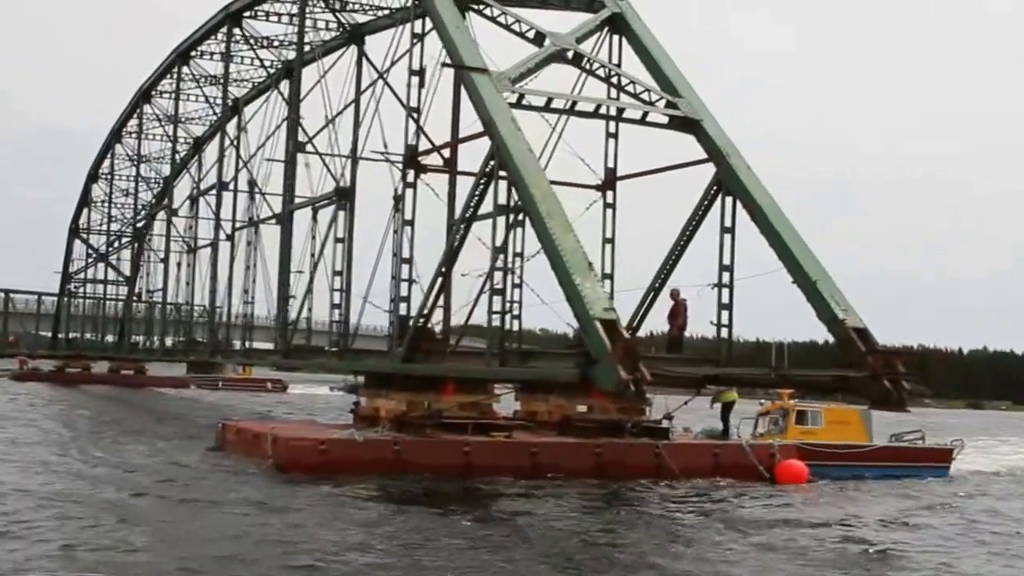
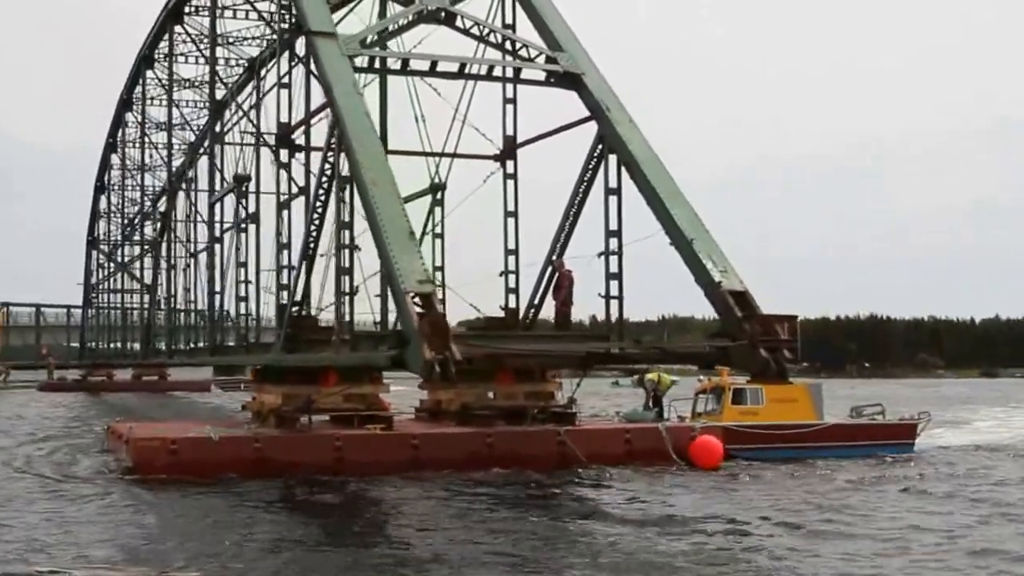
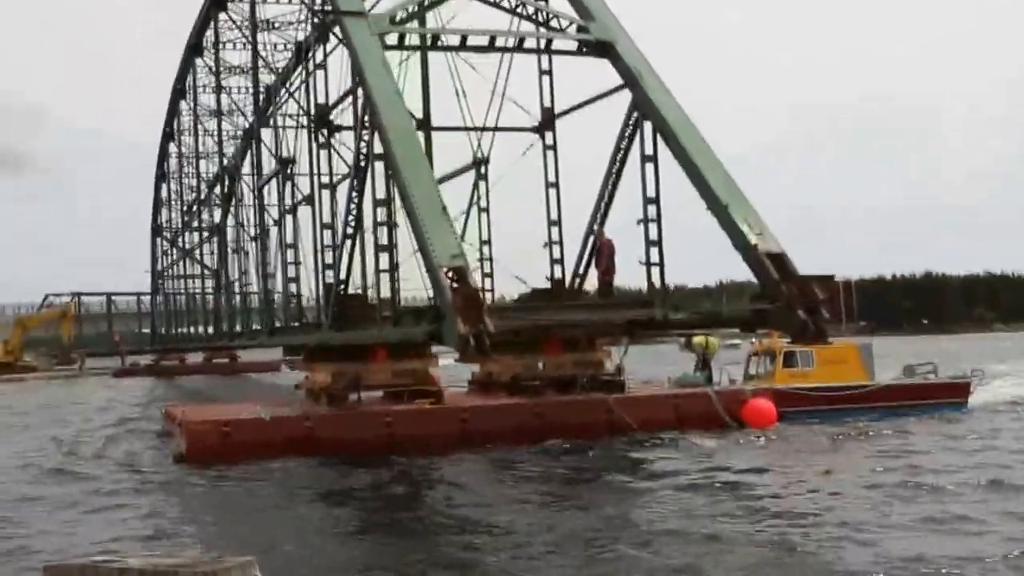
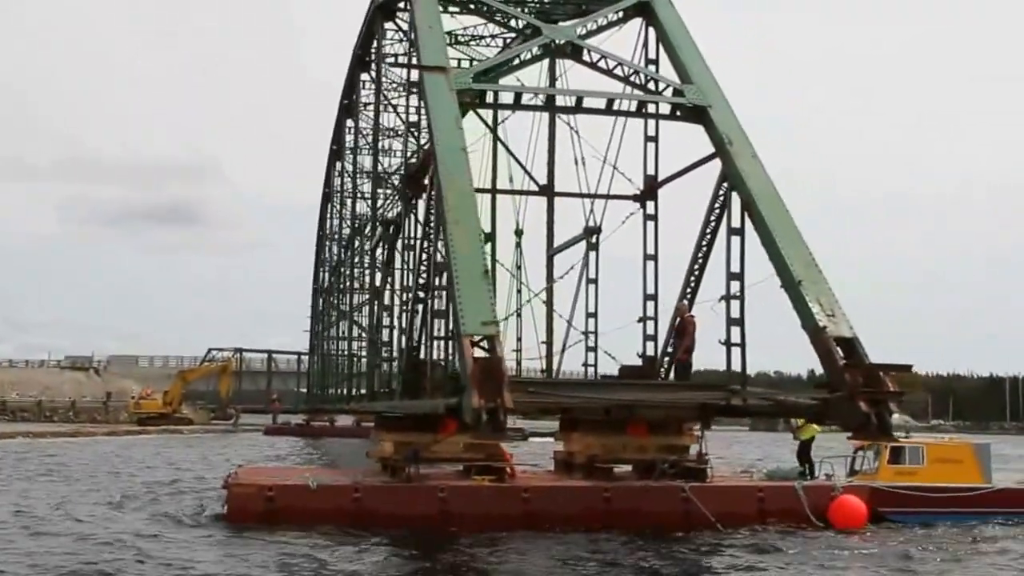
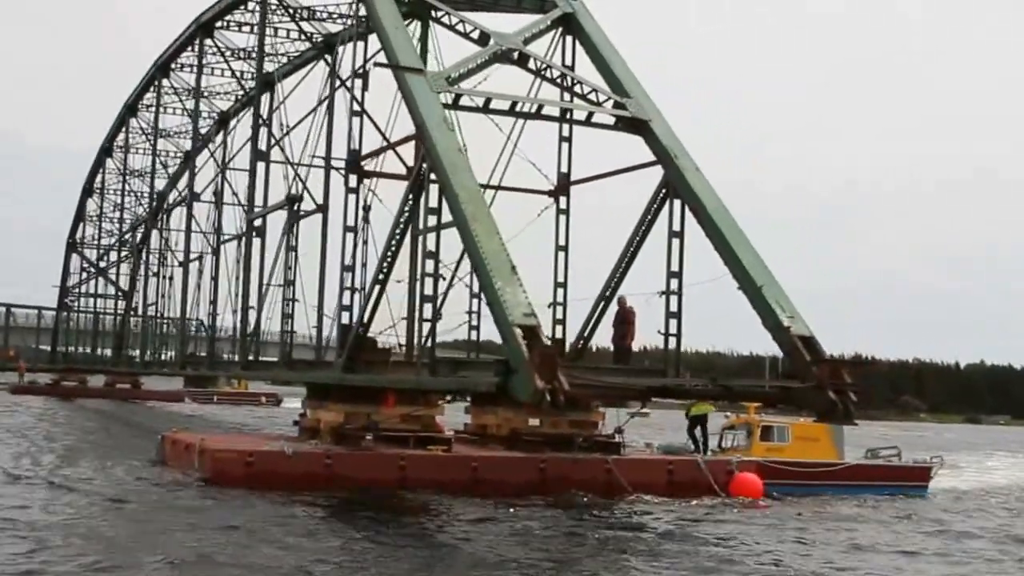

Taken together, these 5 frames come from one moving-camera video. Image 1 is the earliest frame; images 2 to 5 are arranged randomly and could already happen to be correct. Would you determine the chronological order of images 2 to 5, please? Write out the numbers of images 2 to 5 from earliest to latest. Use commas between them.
5, 2, 3, 4
